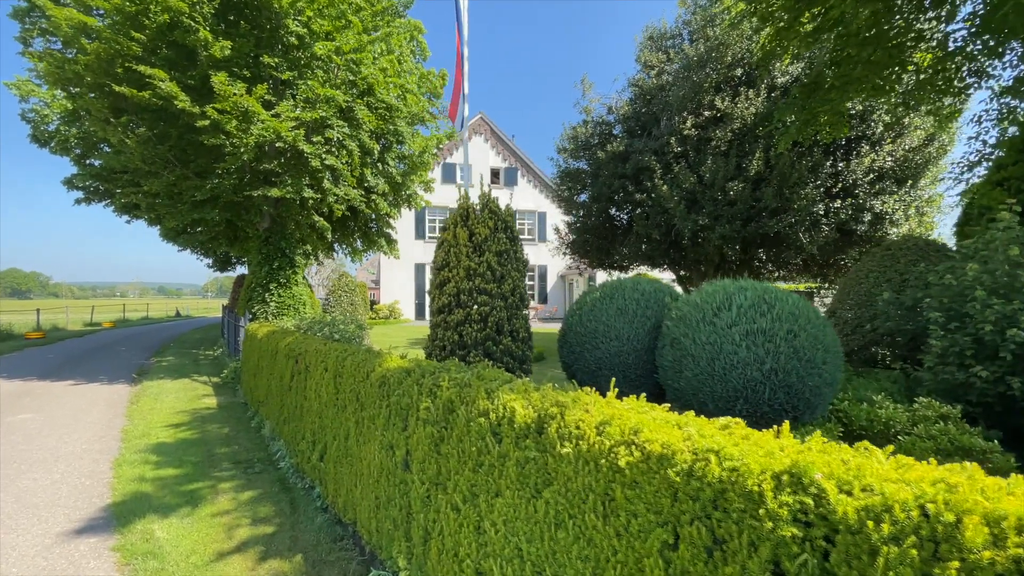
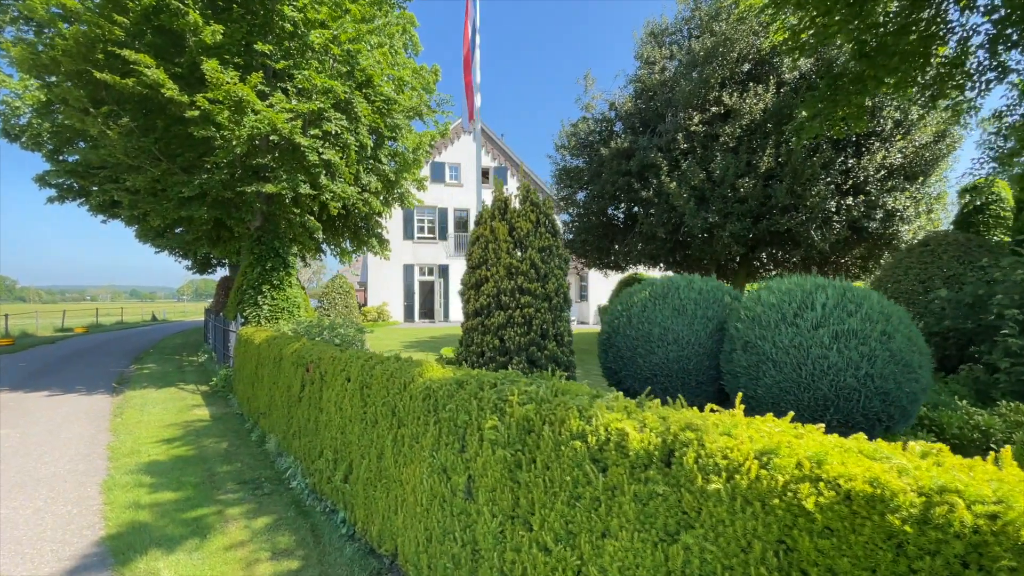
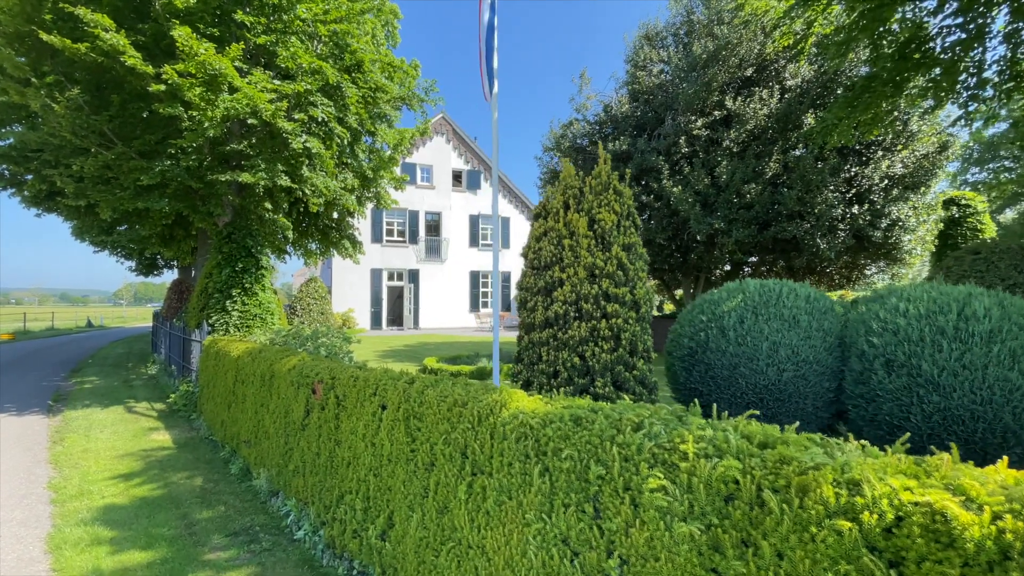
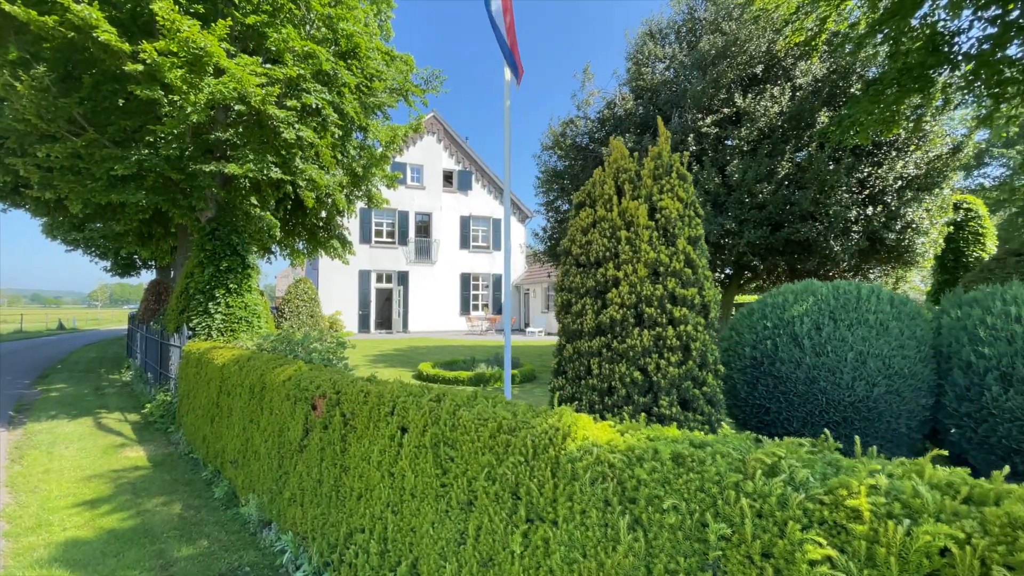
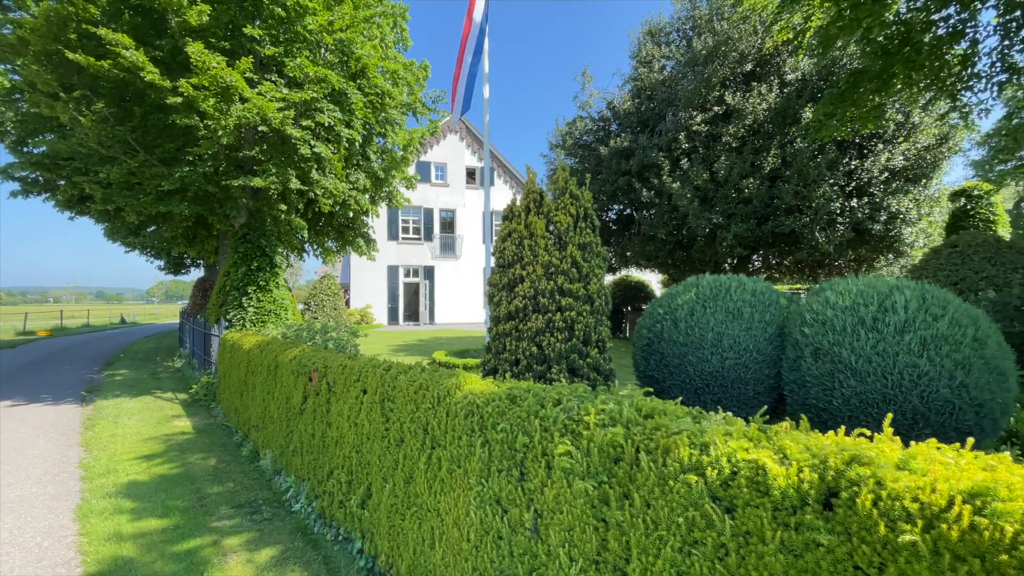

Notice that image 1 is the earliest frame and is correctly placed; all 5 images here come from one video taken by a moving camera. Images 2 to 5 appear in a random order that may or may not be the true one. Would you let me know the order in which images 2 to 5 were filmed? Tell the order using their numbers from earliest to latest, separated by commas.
2, 5, 3, 4
